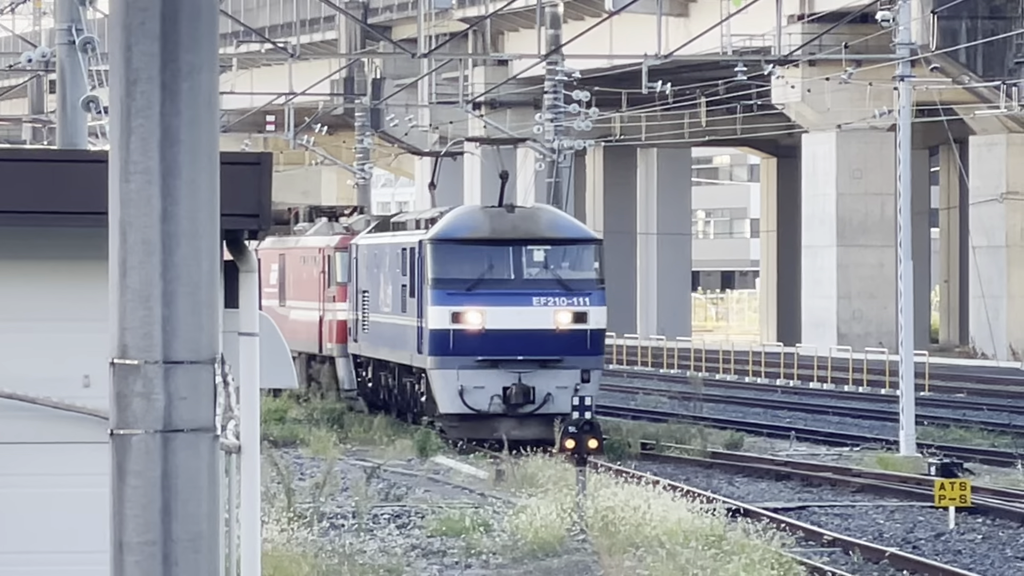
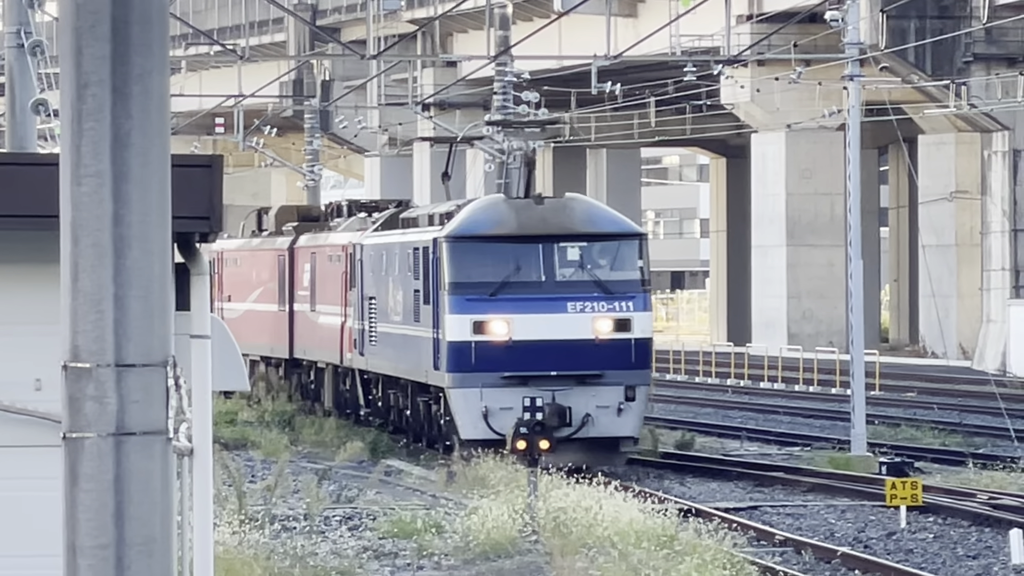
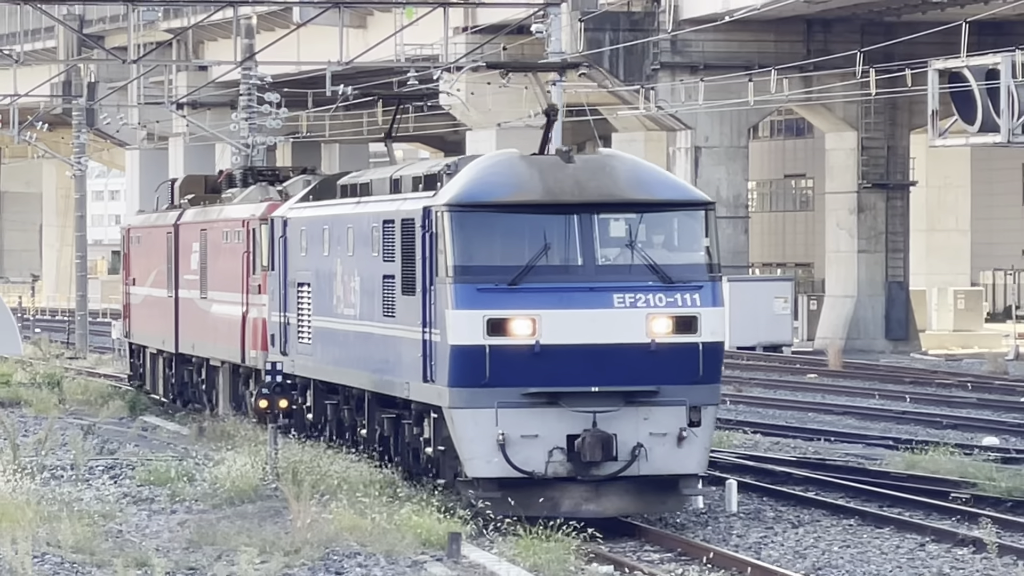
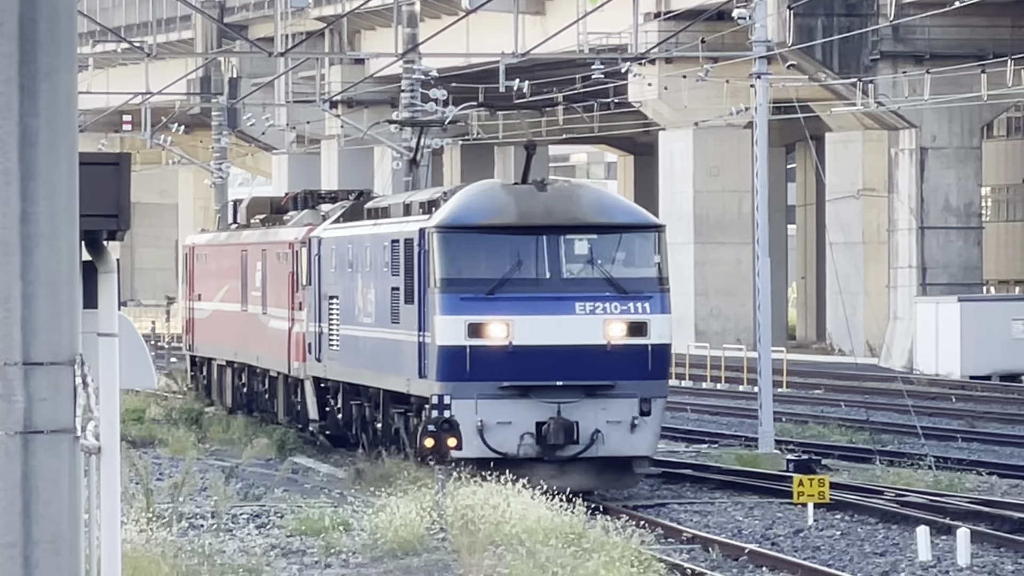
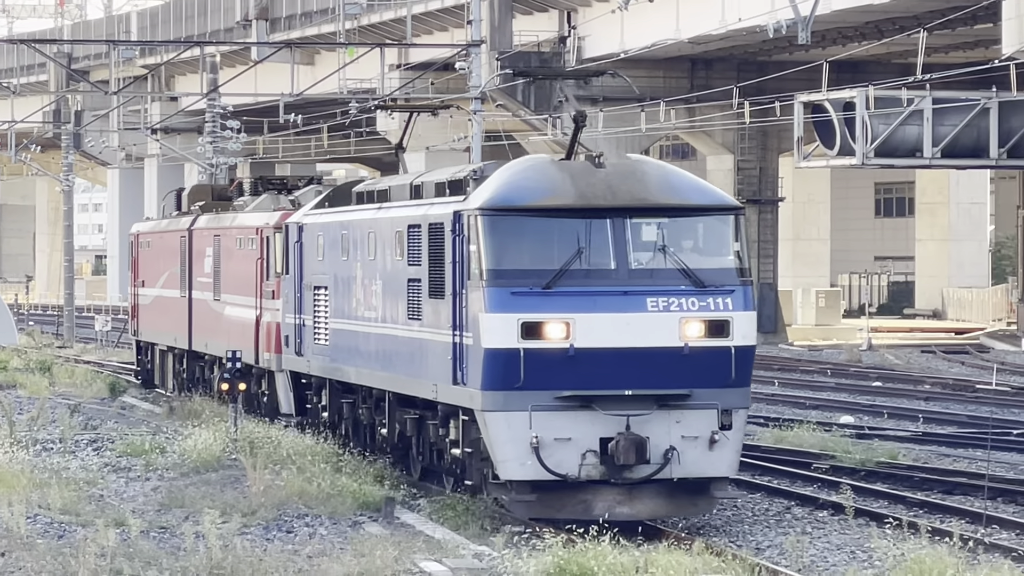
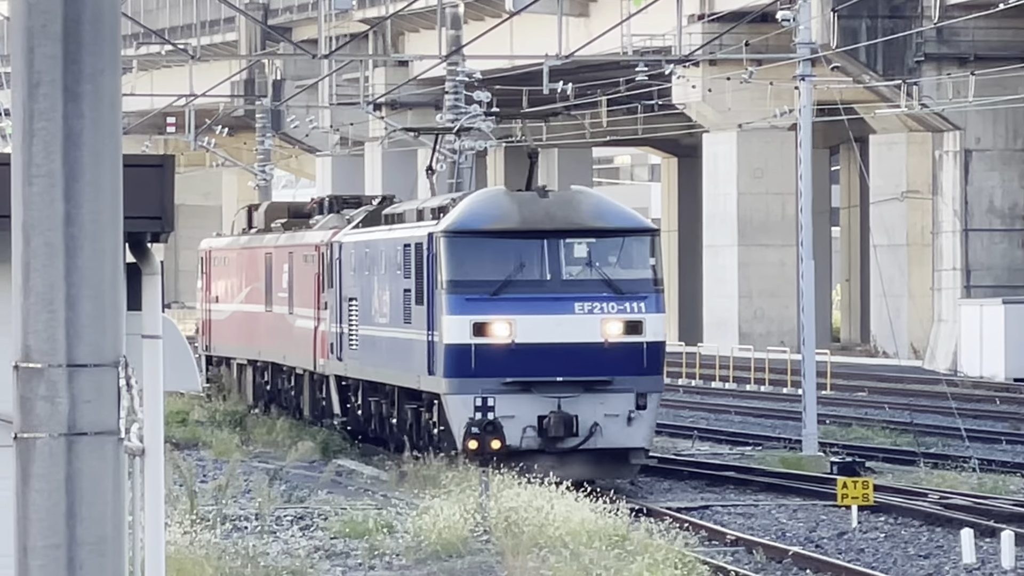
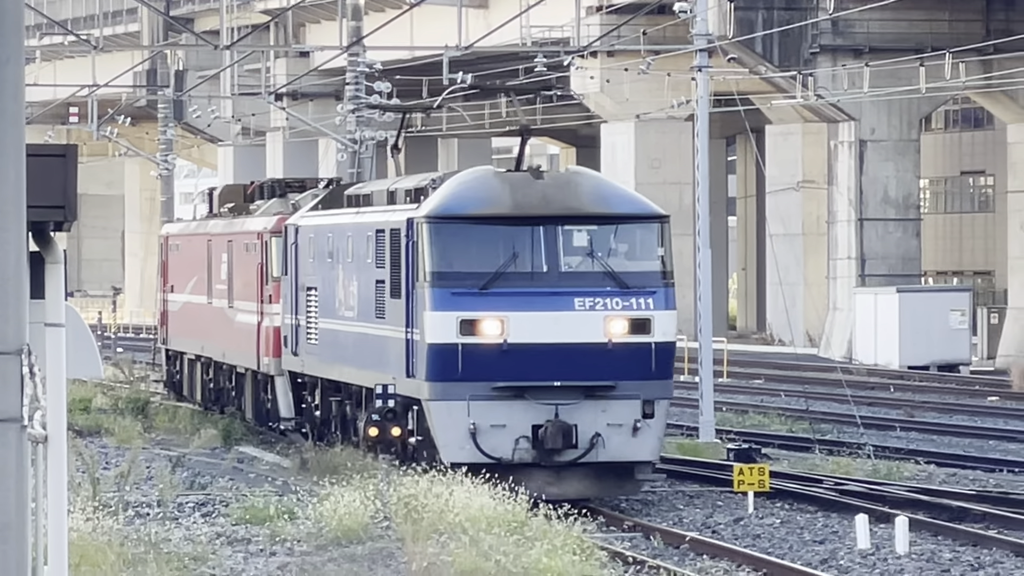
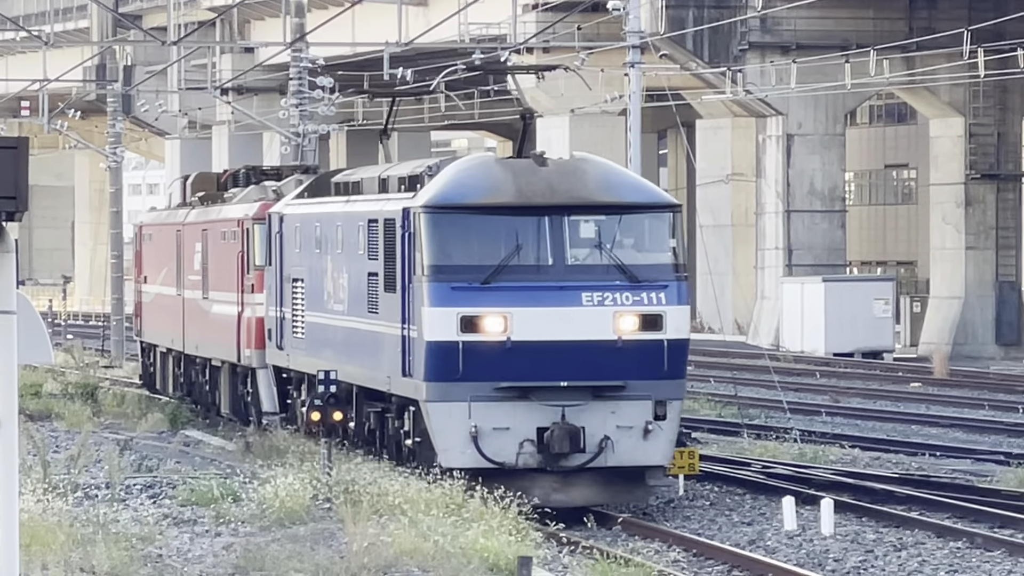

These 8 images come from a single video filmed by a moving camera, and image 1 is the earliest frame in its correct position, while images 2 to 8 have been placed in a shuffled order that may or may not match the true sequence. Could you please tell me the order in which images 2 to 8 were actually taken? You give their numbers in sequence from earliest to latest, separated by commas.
2, 6, 4, 7, 8, 3, 5
